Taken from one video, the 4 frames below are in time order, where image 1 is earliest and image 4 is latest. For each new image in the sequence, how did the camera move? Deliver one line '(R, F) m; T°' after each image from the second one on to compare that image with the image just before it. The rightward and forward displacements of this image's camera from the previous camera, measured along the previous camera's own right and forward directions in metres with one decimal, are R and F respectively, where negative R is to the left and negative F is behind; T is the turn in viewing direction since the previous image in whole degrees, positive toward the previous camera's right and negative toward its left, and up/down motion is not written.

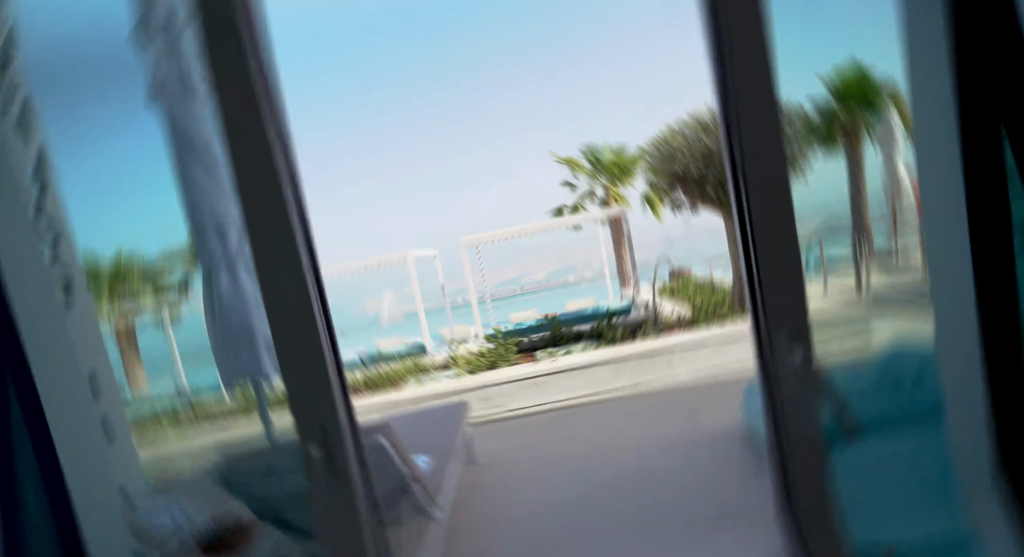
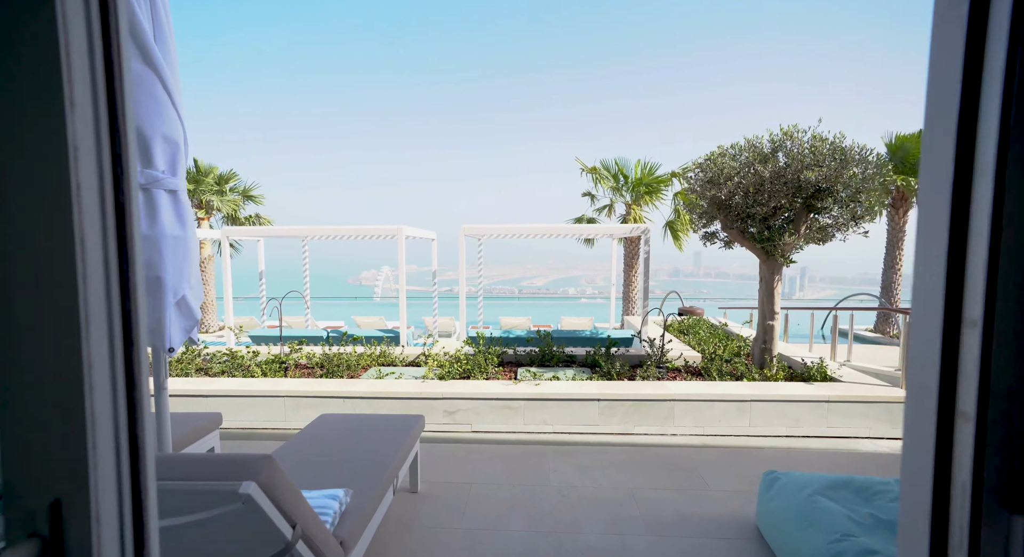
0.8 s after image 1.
(0.0, +0.8) m; 0°
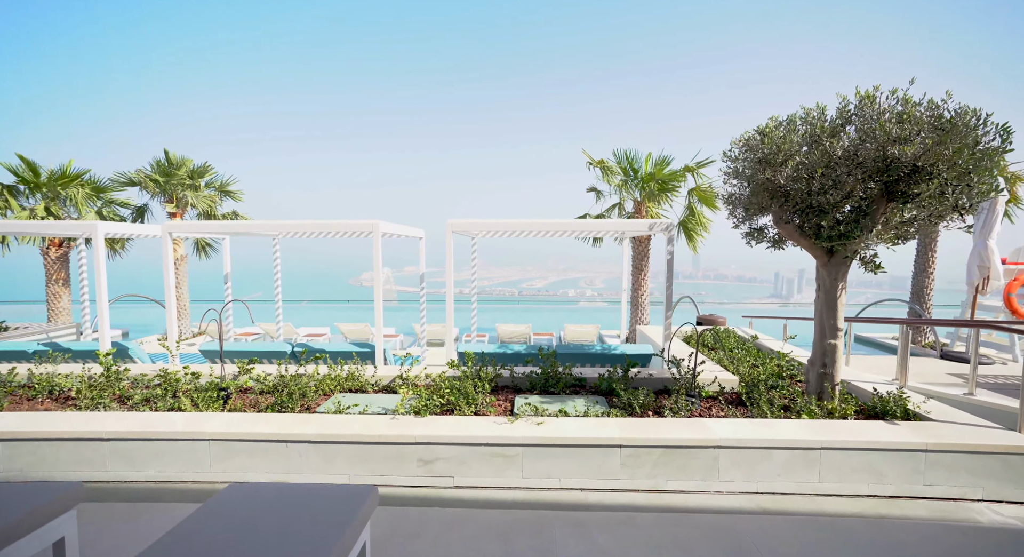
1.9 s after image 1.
(0.0, +1.1) m; 0°
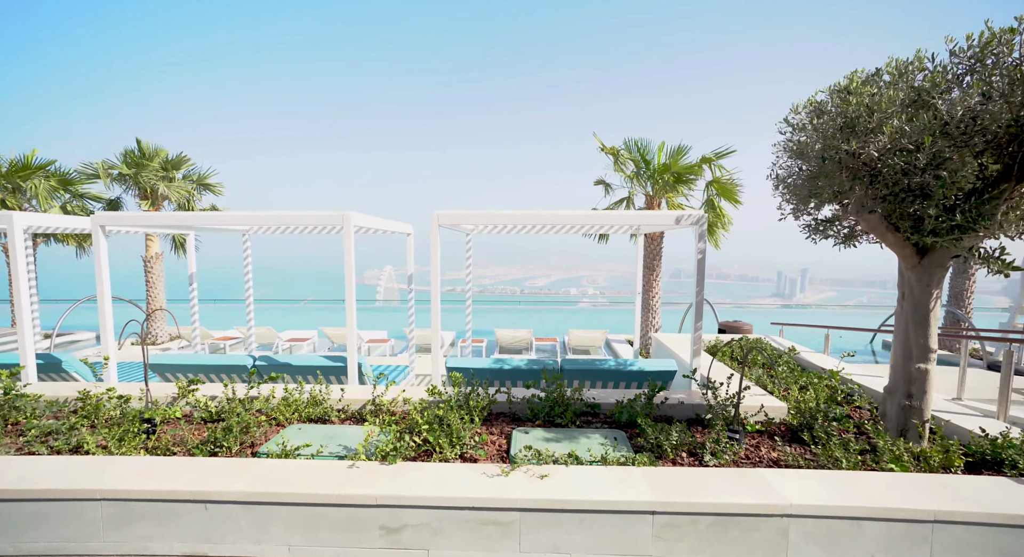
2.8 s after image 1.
(0.0, +1.0) m; 0°
